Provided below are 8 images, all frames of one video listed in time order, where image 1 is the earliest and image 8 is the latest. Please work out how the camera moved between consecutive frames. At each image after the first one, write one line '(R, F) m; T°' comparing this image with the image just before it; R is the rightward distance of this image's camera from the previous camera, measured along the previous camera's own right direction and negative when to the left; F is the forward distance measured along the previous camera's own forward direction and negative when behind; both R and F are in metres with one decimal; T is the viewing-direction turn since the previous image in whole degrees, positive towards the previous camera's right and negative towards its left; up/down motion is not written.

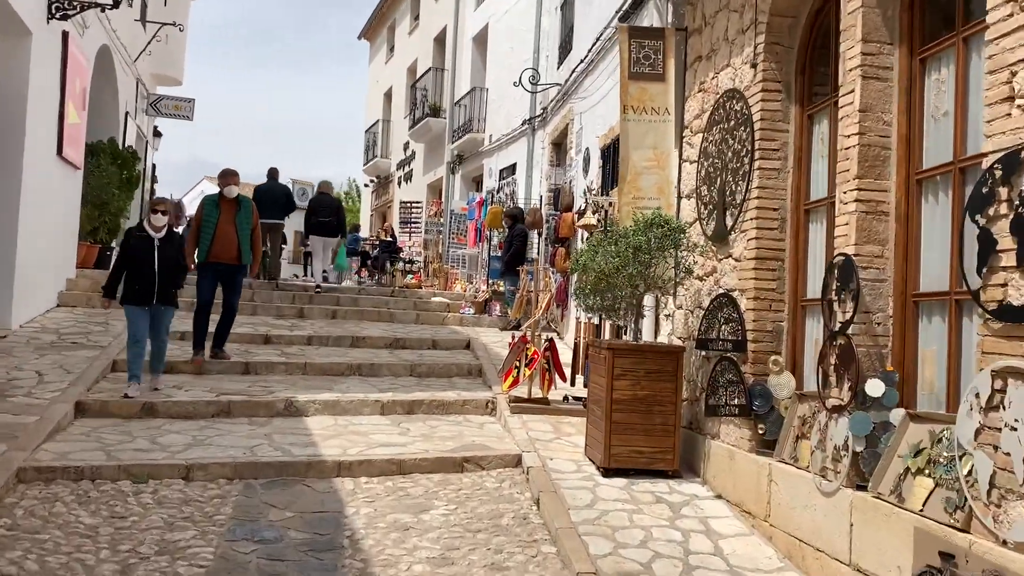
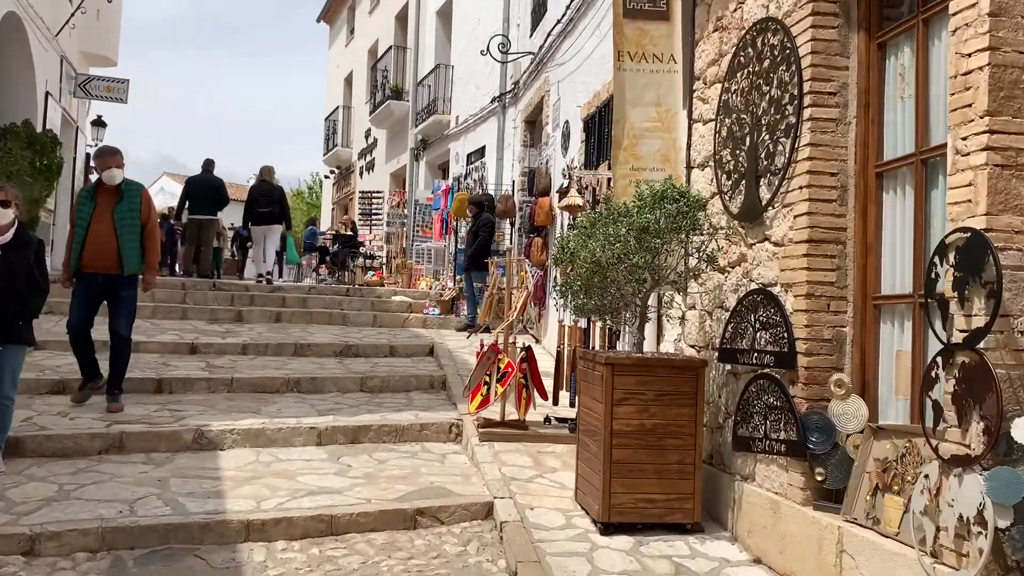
(0.0, +1.2) m; +2°
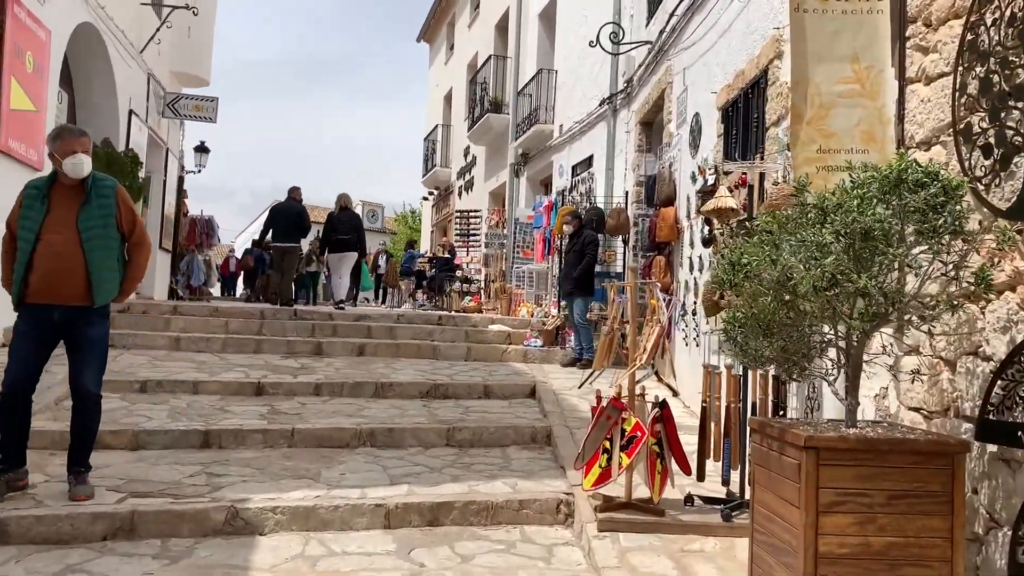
(-0.1, +1.3) m; -7°
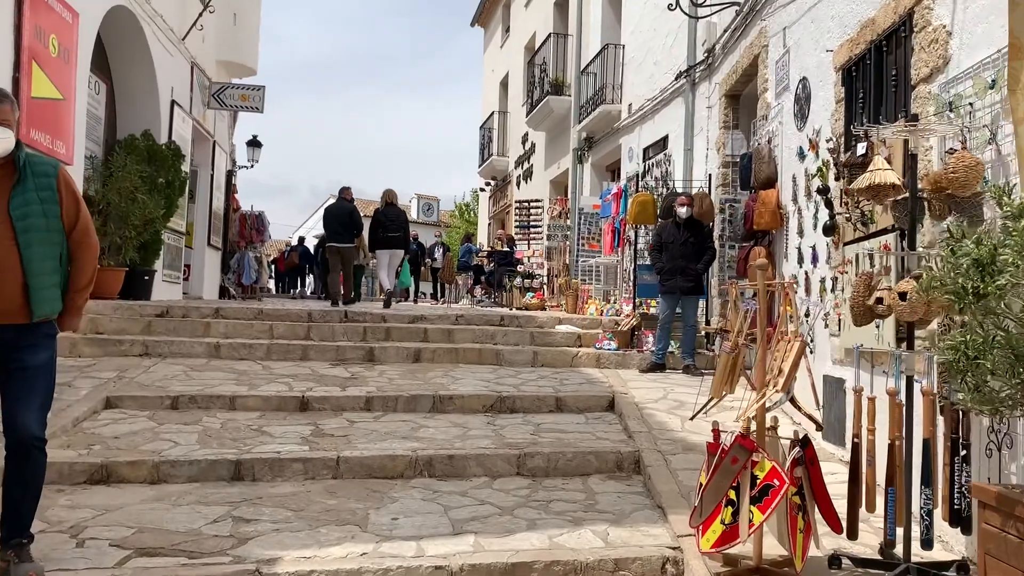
(-0.1, +0.8) m; -4°
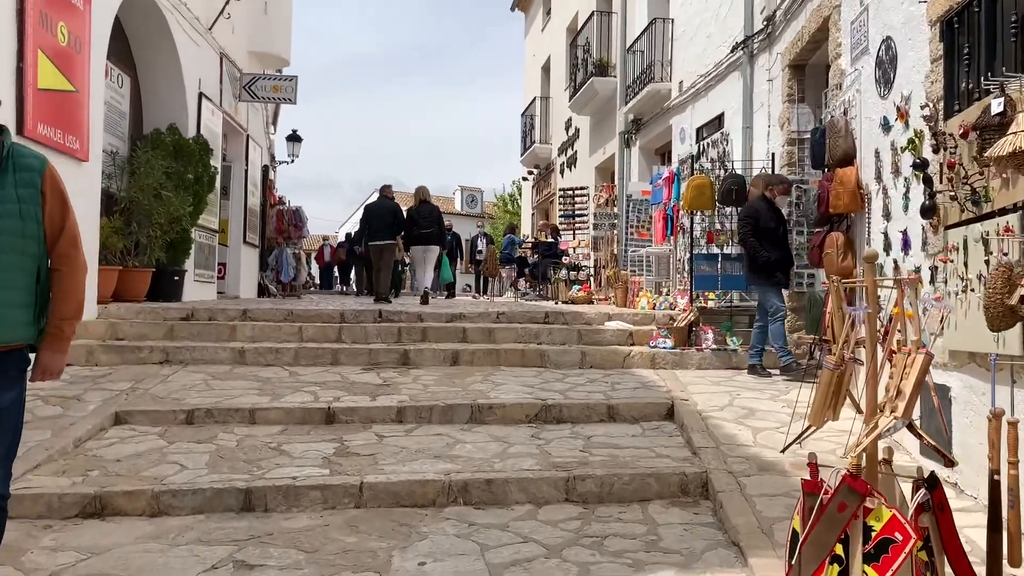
(0.0, +0.6) m; -3°
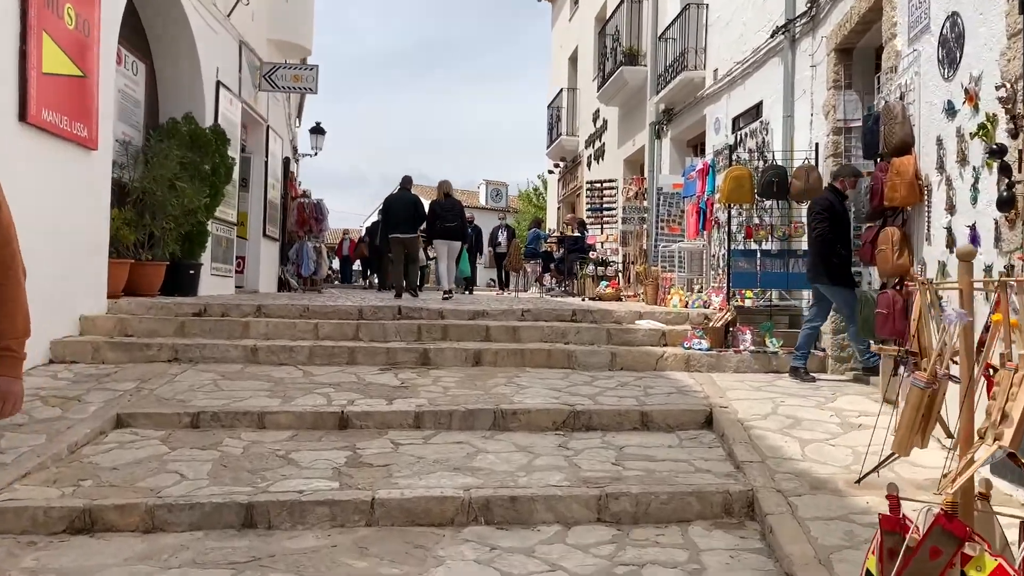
(0.0, +0.4) m; -2°
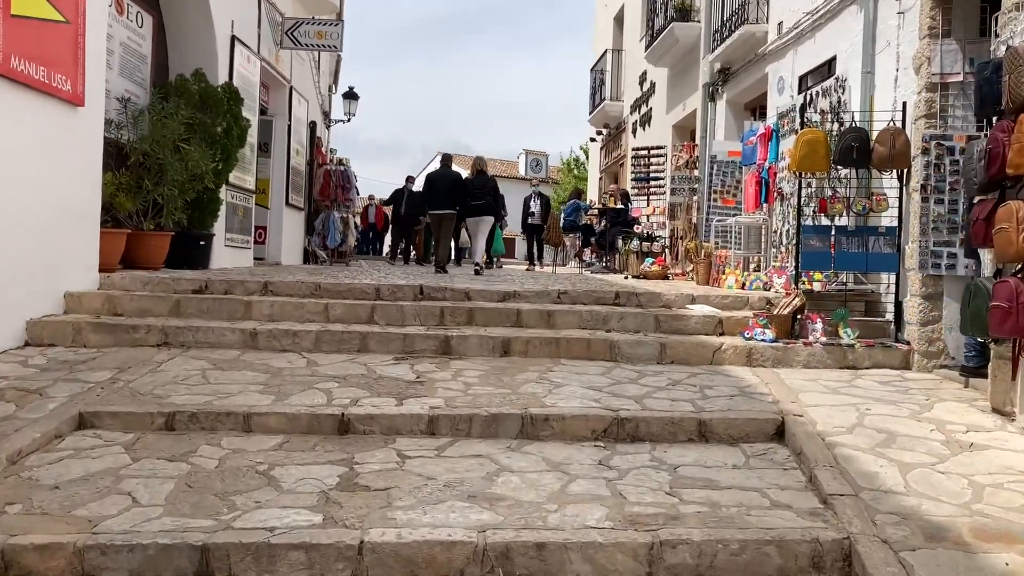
(0.0, +0.8) m; -3°
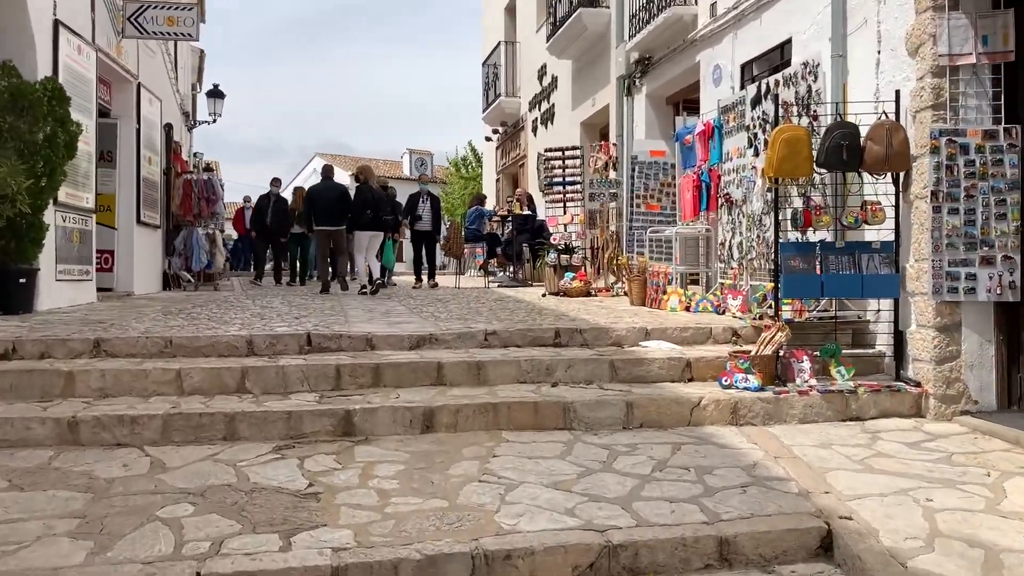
(-0.2, +1.3) m; +7°
